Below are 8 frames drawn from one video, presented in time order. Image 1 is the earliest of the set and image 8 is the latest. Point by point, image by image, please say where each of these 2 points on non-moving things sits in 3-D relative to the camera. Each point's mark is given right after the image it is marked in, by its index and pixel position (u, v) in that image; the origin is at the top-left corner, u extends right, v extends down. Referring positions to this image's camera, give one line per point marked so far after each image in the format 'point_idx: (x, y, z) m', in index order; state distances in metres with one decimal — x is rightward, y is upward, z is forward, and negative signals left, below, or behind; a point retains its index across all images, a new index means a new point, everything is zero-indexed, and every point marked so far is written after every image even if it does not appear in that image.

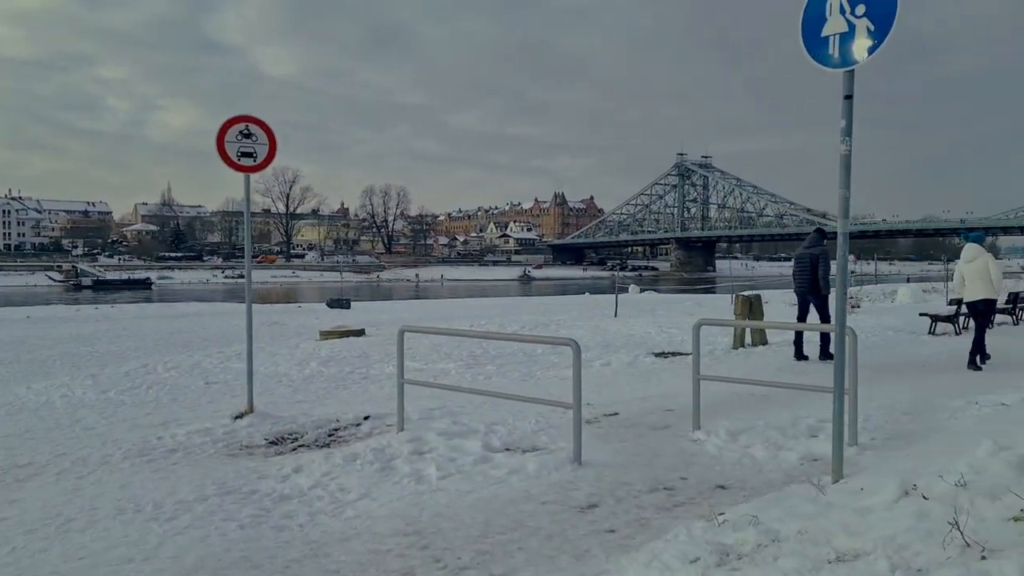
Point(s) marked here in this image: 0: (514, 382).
0: (+0.1, -1.1, +9.6) m
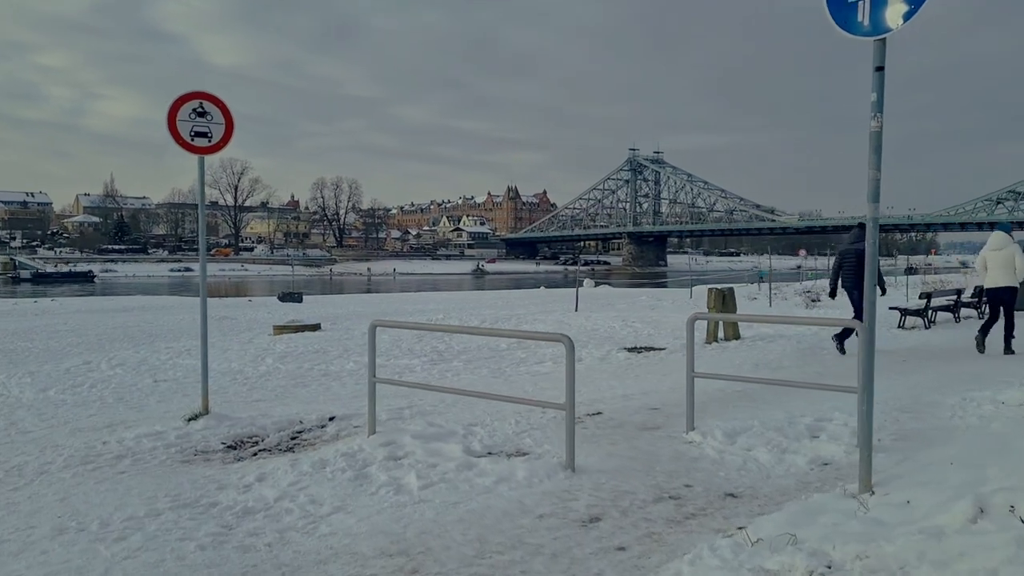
0: (-0.3, -1.0, +9.2) m
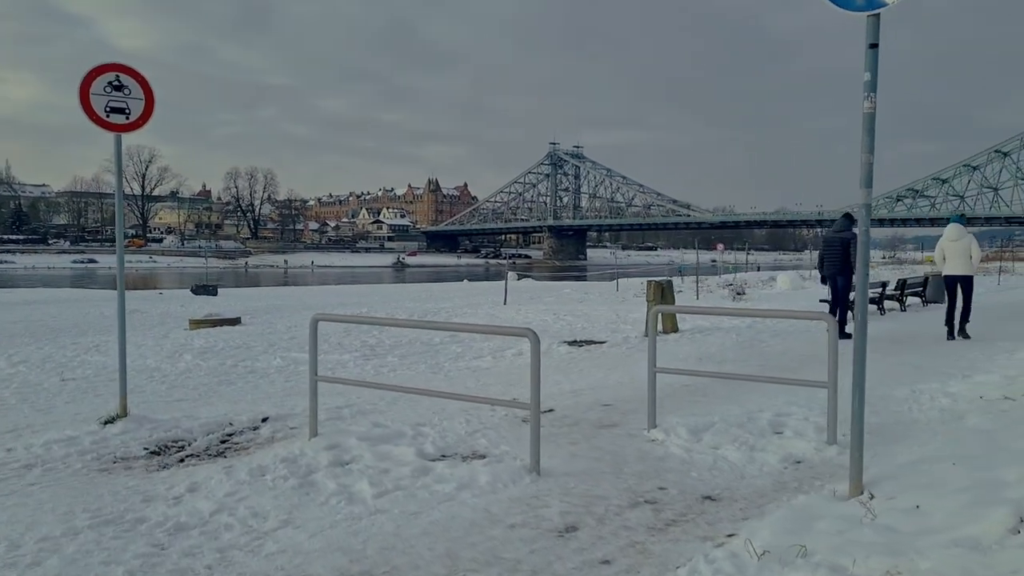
0: (-0.9, -0.9, +8.9) m
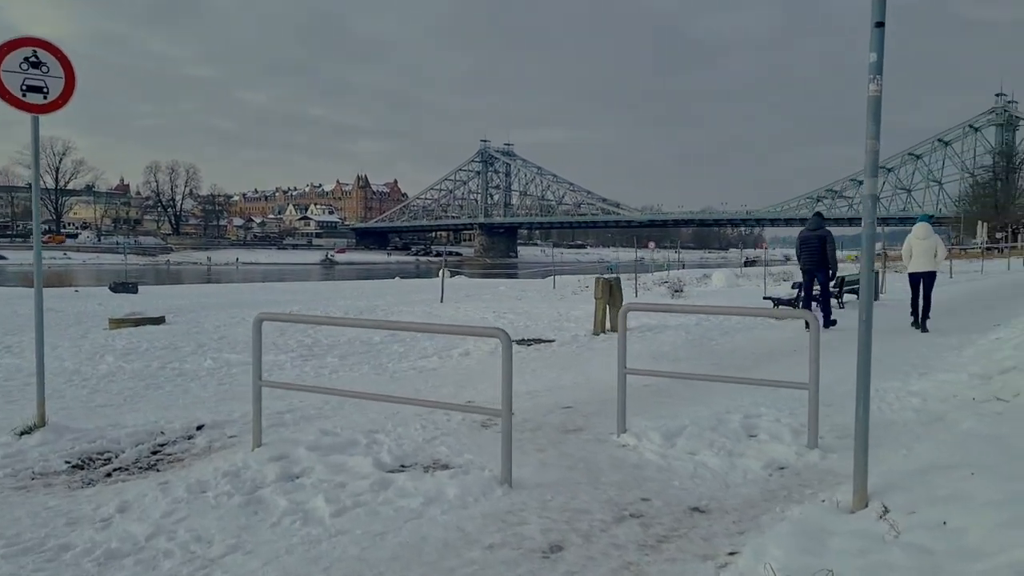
0: (-1.4, -0.9, +8.5) m
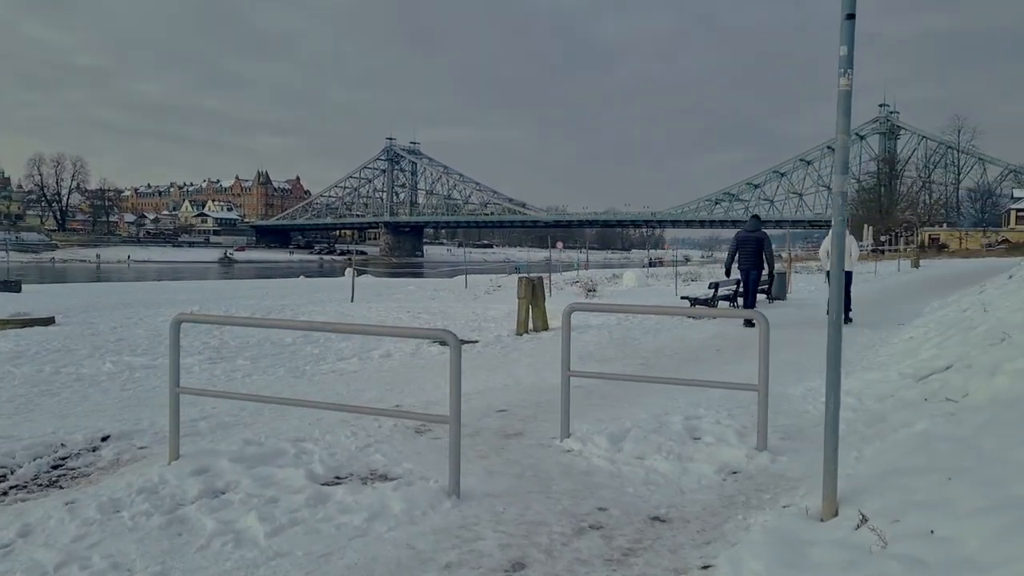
0: (-2.1, -0.9, +8.1) m
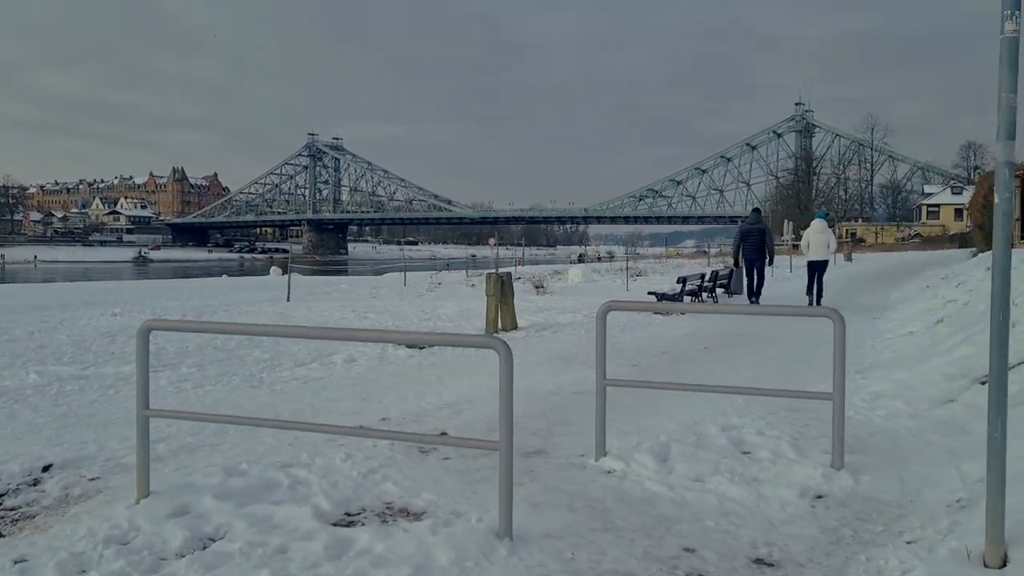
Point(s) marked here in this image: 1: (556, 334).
0: (-2.3, -0.9, +7.3) m
1: (+0.5, -0.5, +9.8) m
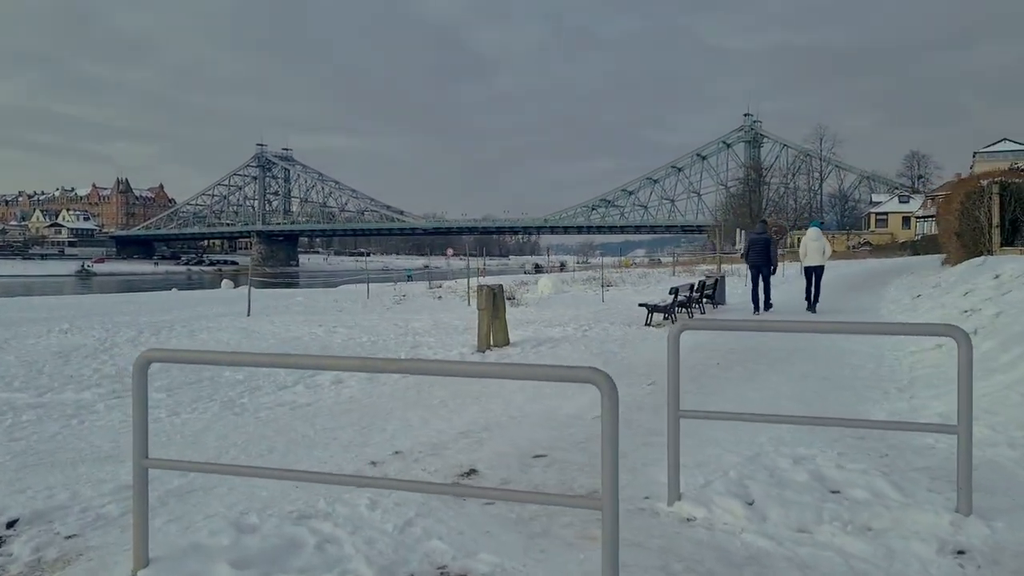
0: (-2.2, -1.0, +6.6) m
1: (+0.5, -0.7, +9.2) m
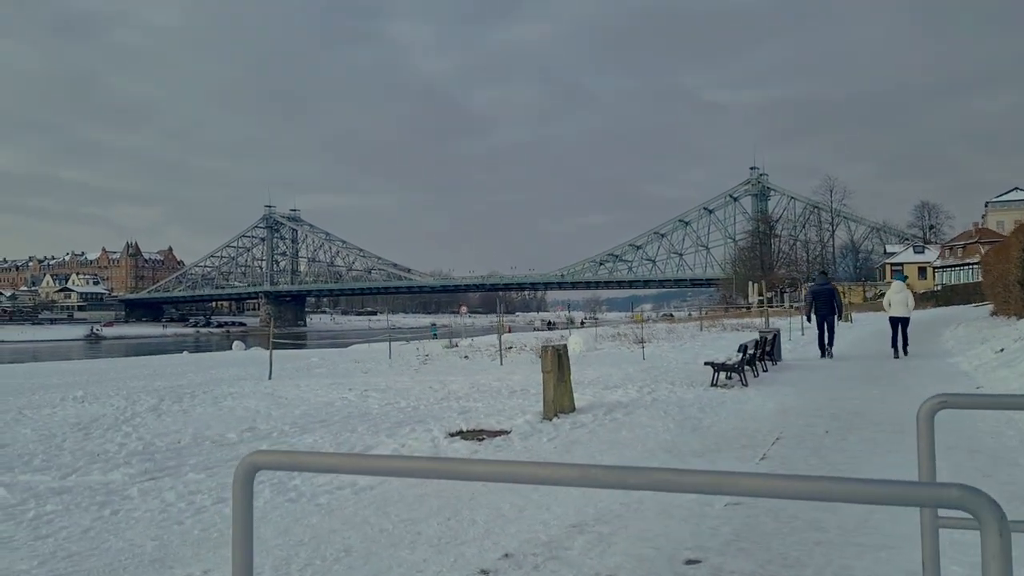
0: (-1.5, -1.5, +5.7) m
1: (+1.2, -1.3, +8.3) m
